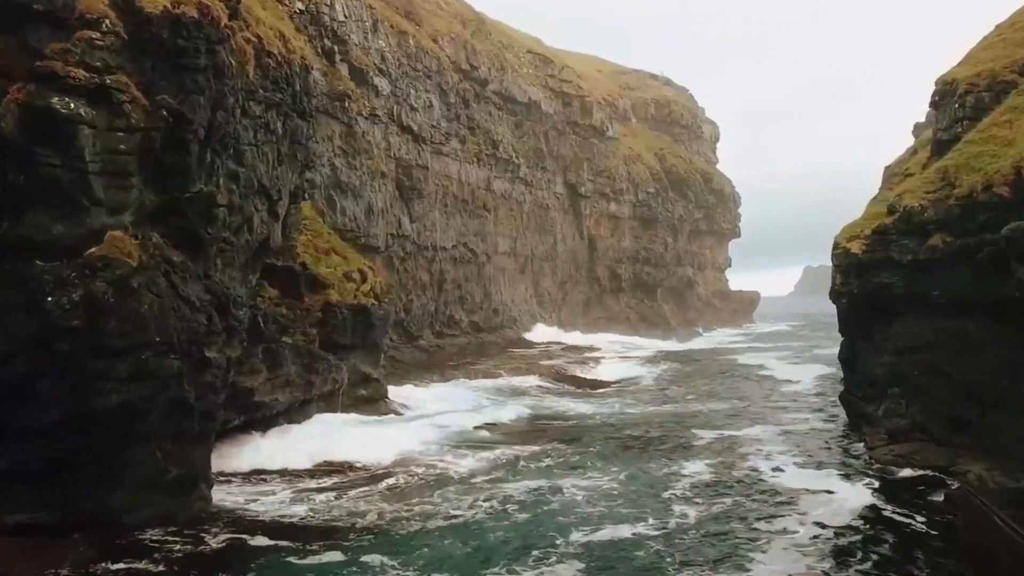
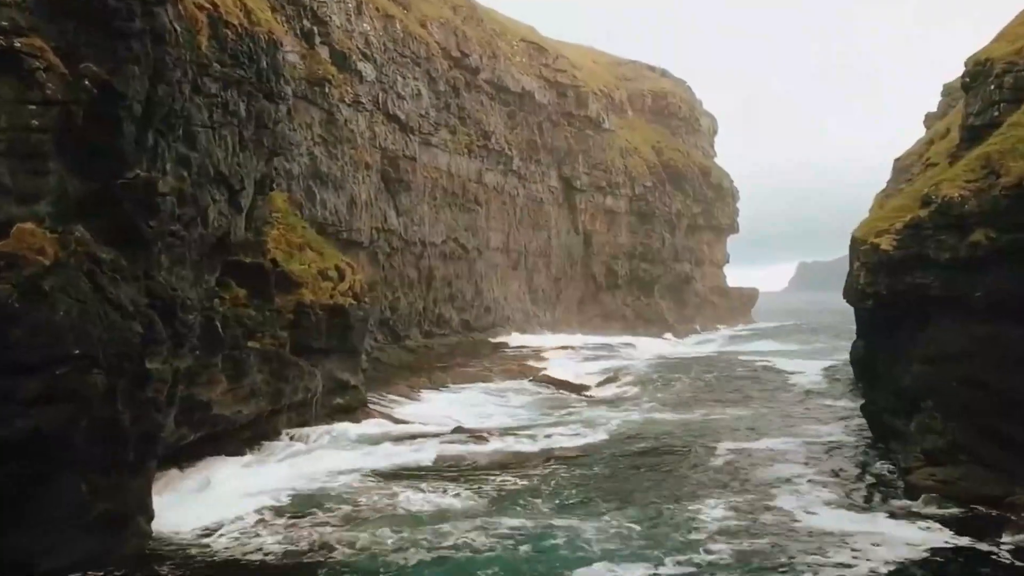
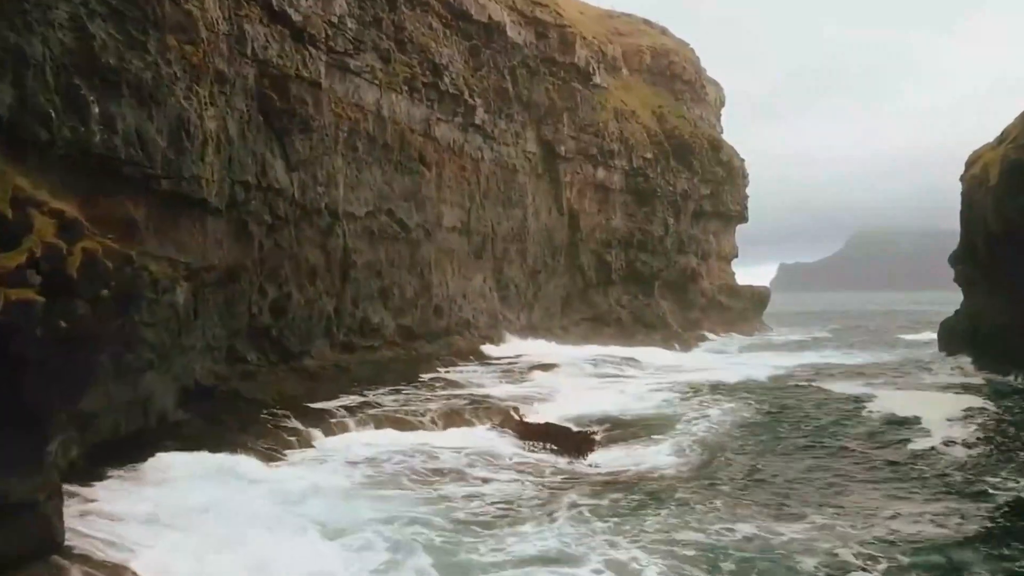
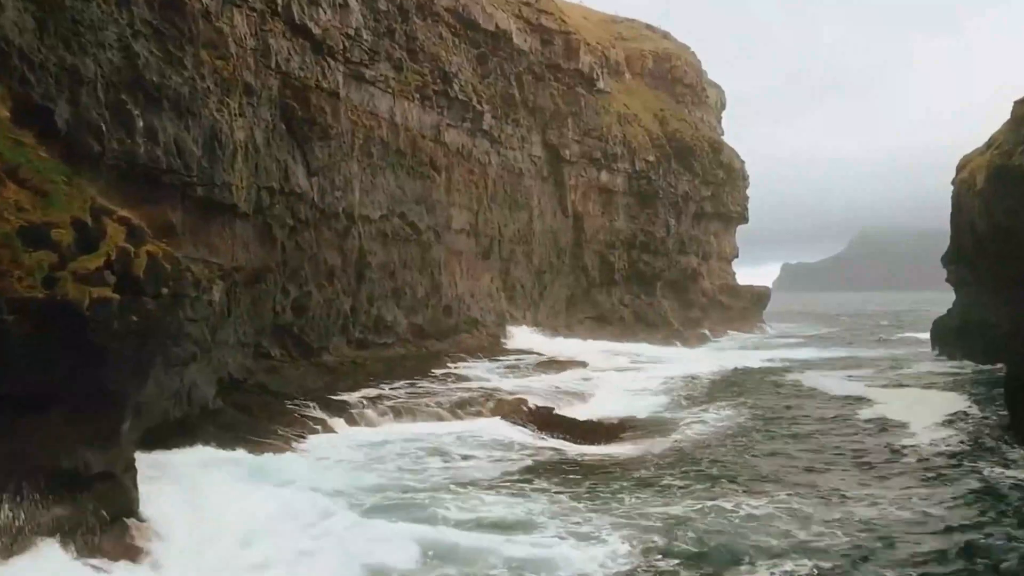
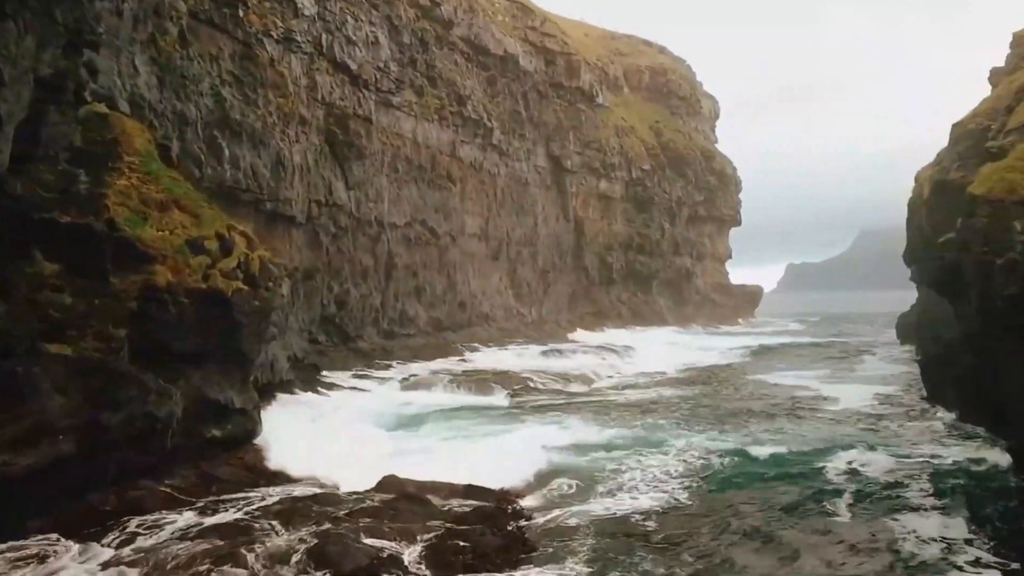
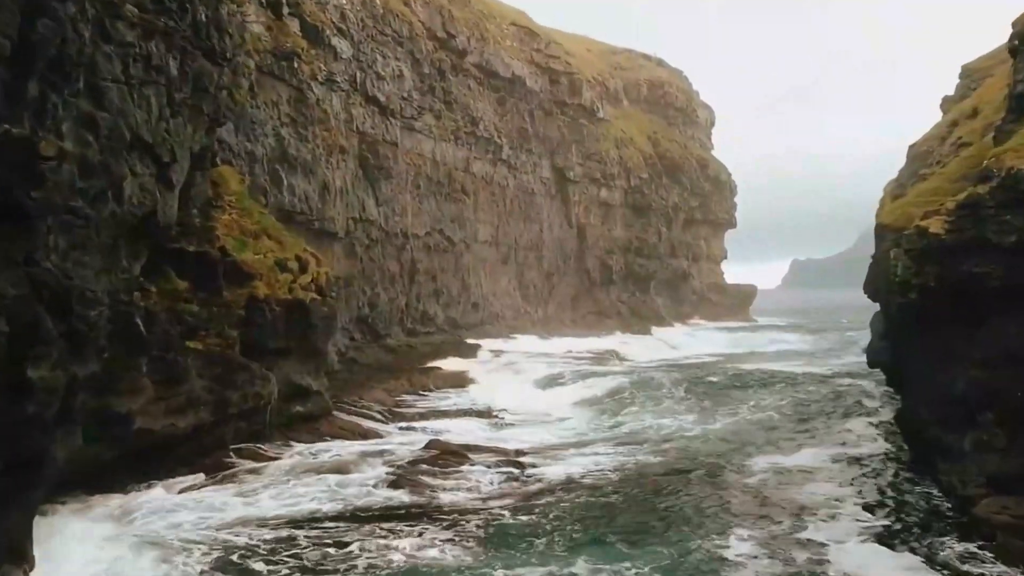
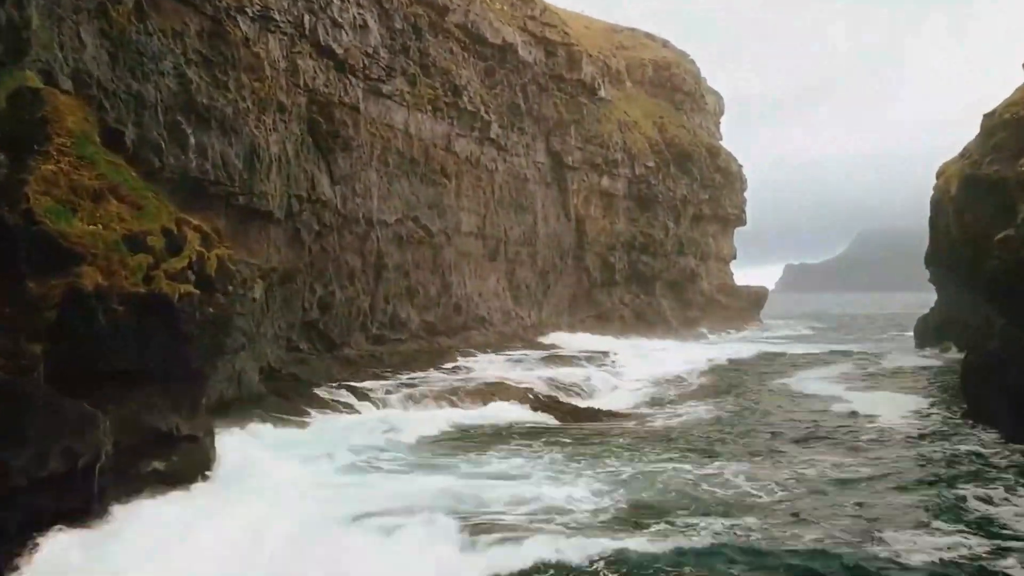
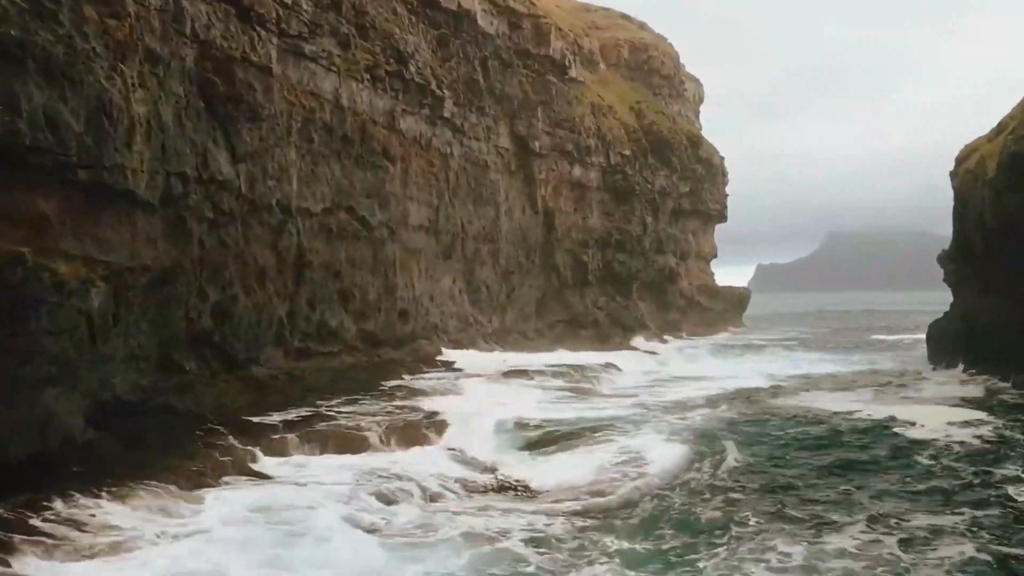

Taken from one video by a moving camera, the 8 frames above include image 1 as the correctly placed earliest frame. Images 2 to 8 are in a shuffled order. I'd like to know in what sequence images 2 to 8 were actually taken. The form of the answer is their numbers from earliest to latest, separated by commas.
2, 6, 5, 7, 4, 3, 8
